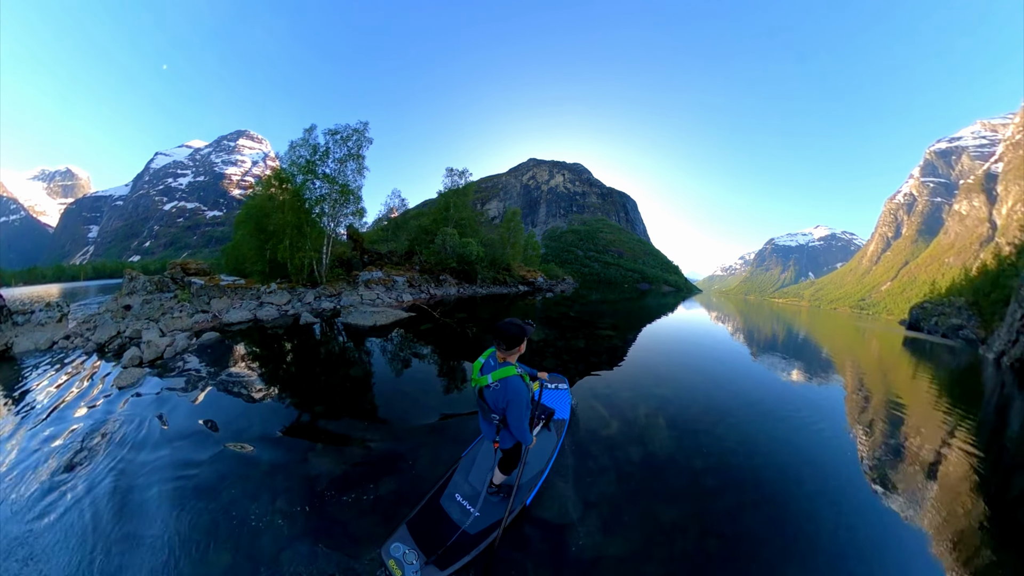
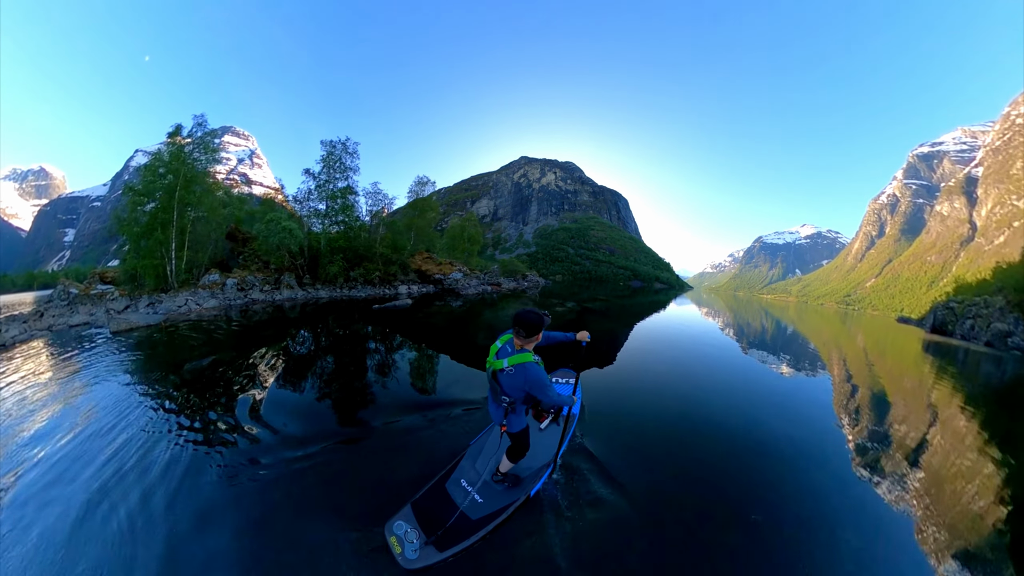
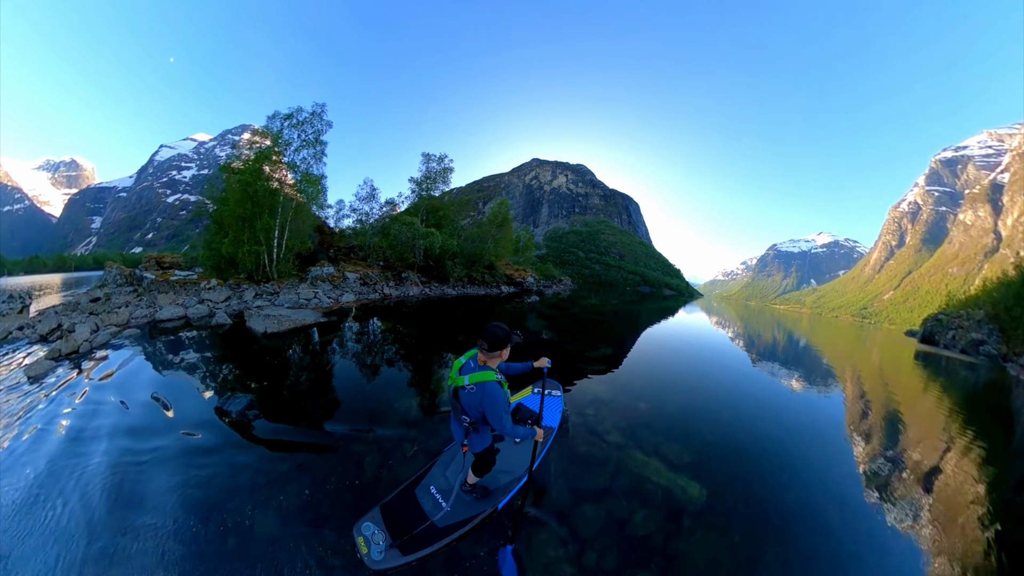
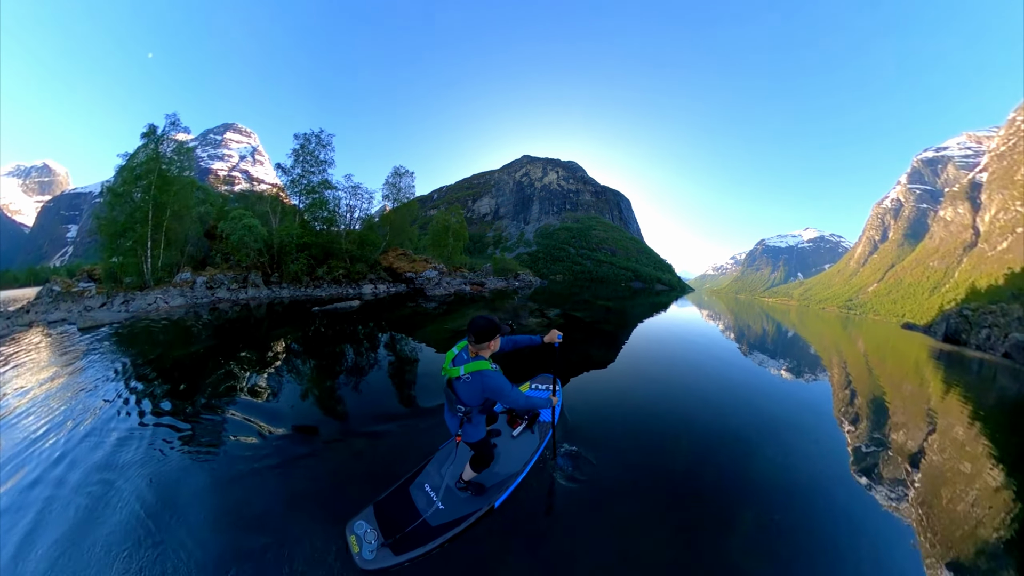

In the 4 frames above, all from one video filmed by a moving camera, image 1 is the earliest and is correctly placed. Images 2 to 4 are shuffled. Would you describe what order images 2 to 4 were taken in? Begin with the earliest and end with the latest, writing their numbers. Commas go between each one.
3, 2, 4
